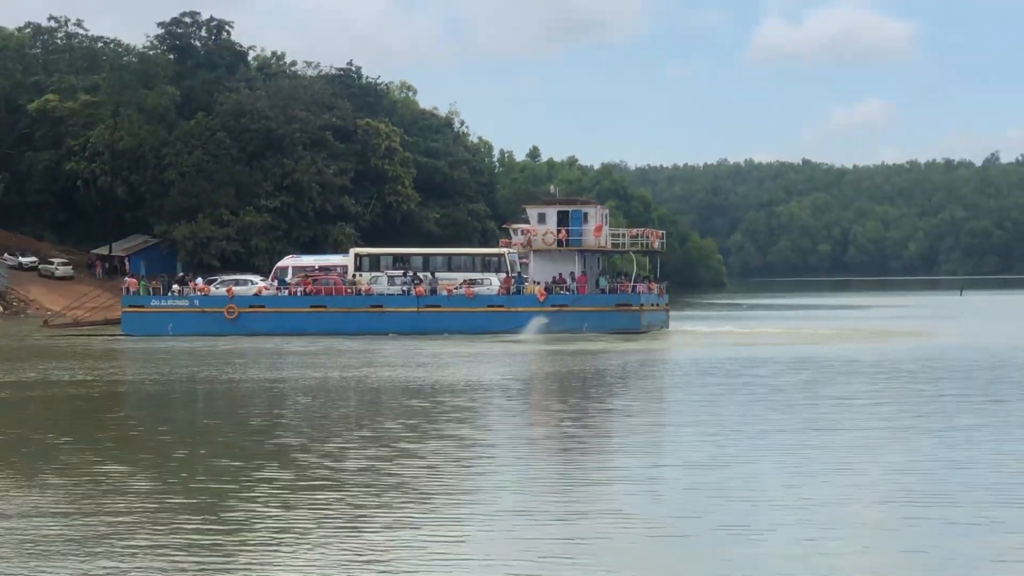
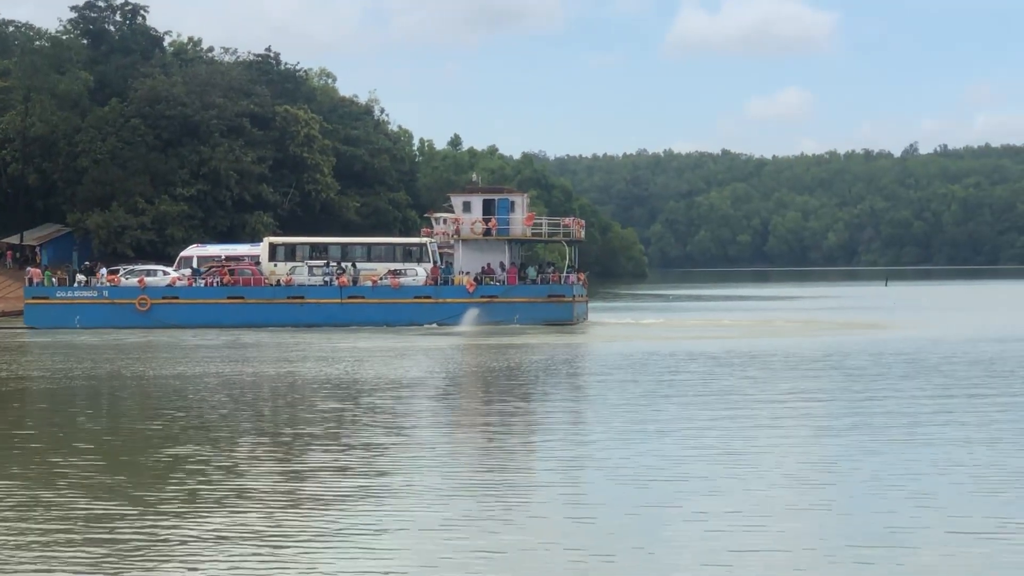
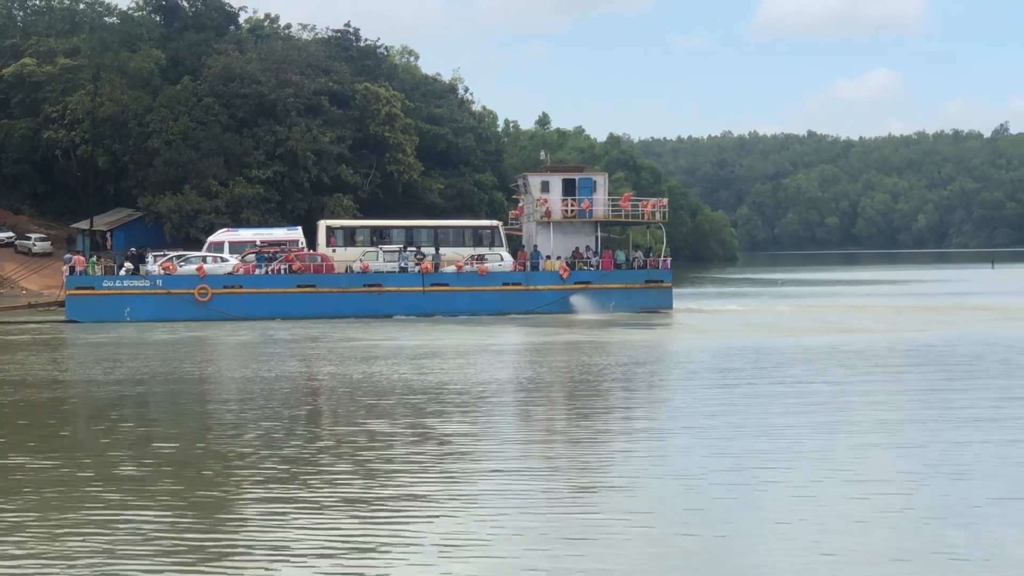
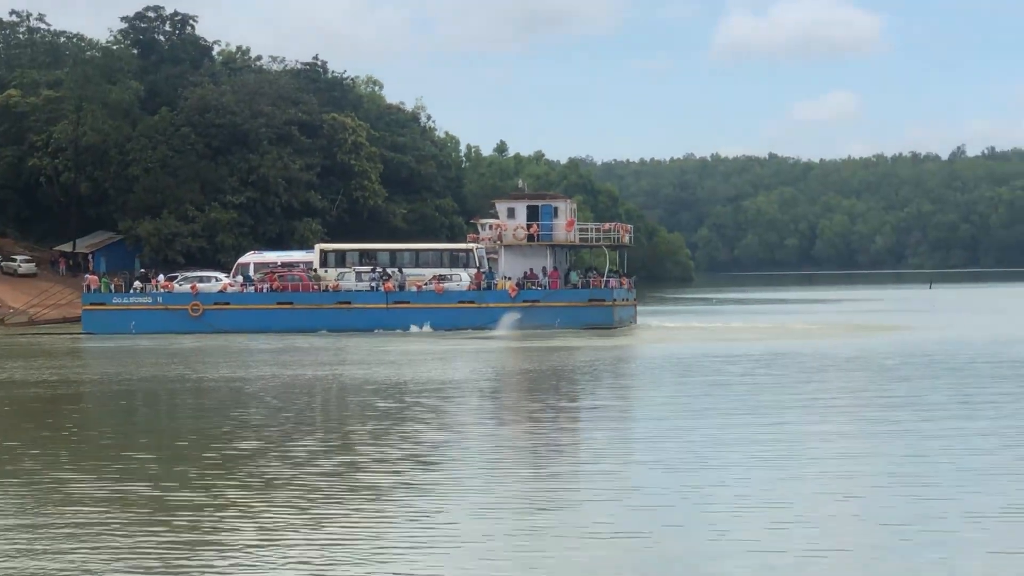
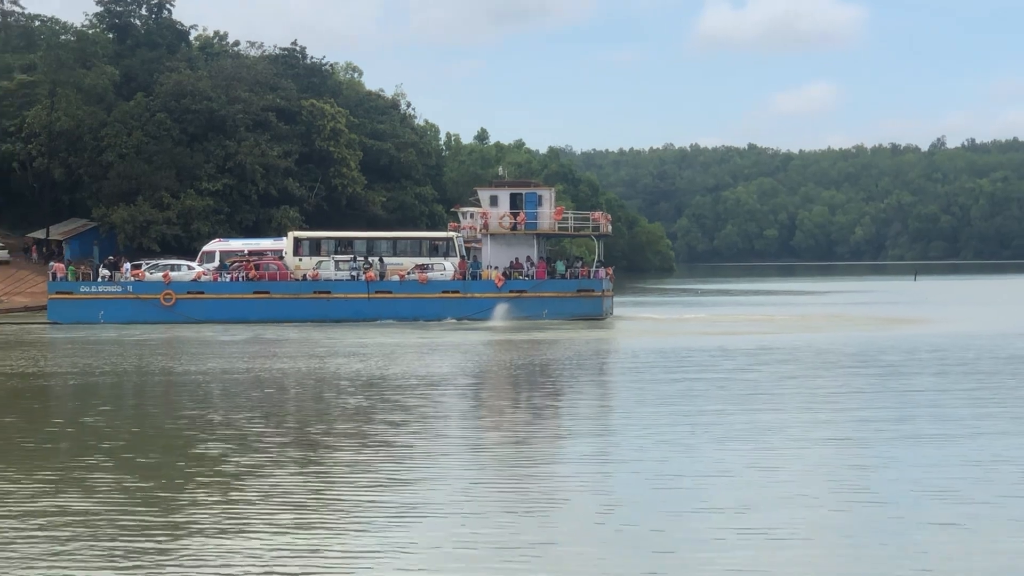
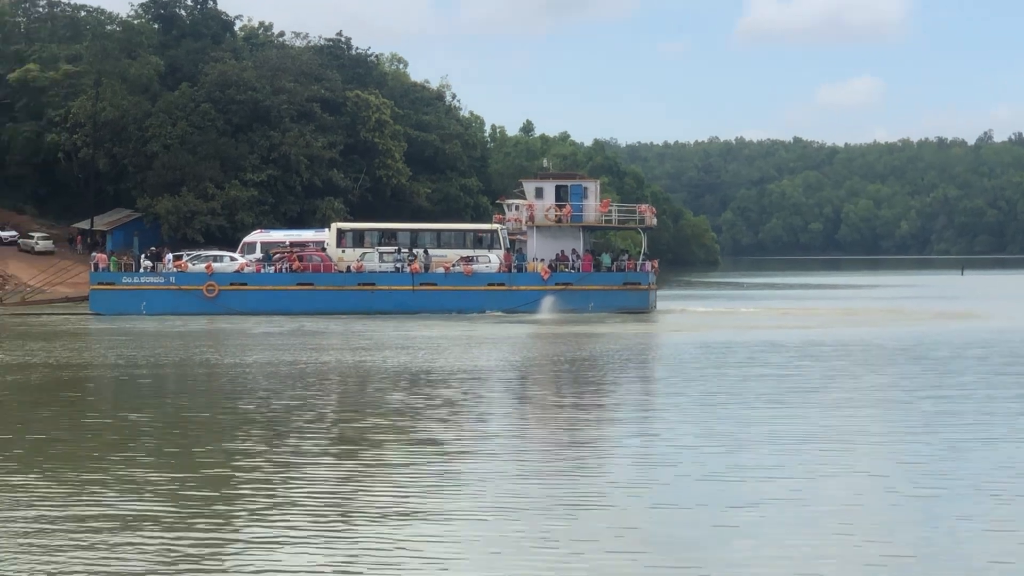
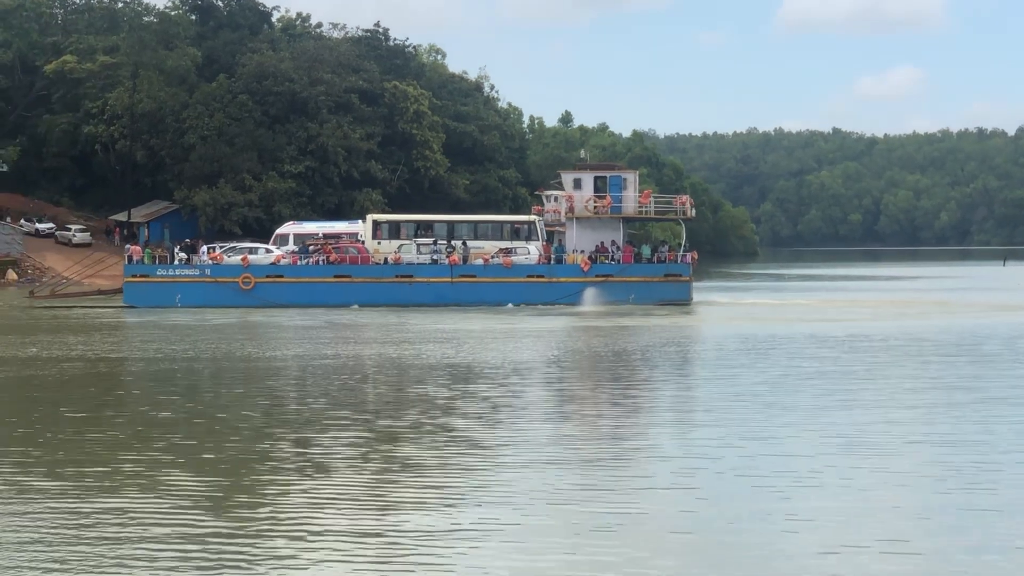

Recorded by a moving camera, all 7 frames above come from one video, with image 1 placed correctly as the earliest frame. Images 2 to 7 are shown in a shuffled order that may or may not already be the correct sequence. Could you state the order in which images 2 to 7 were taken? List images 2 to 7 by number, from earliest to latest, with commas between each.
4, 2, 5, 6, 7, 3
